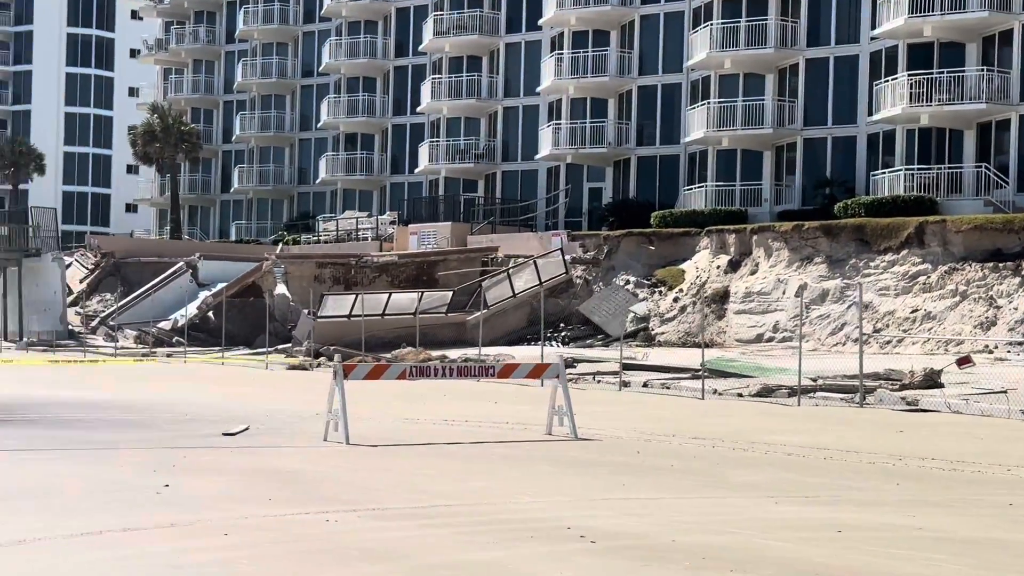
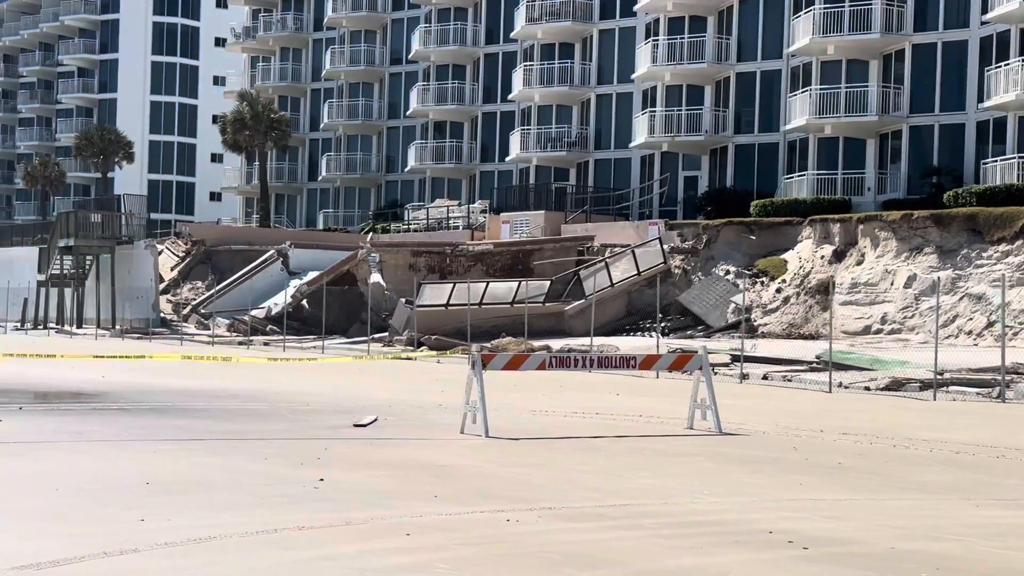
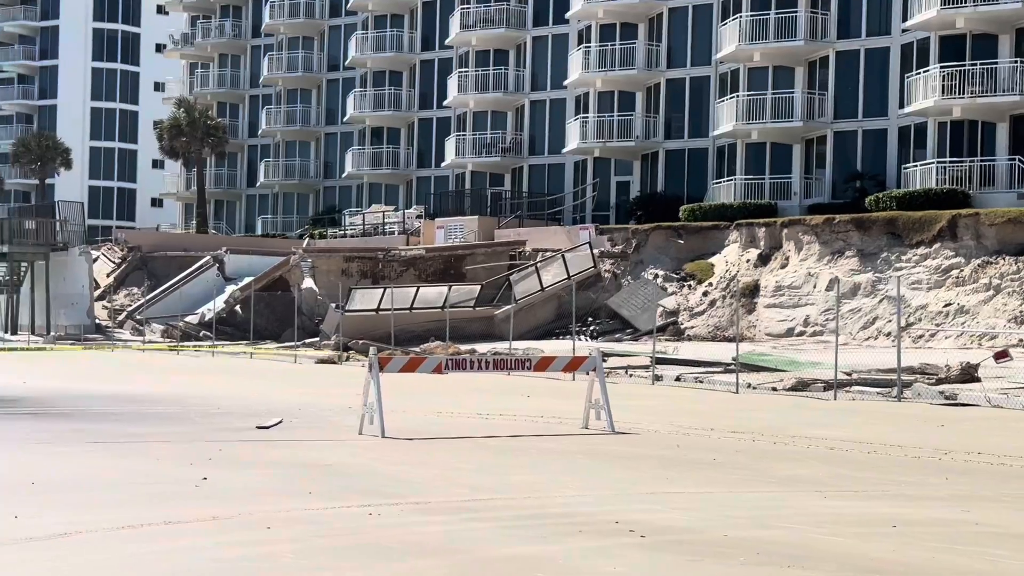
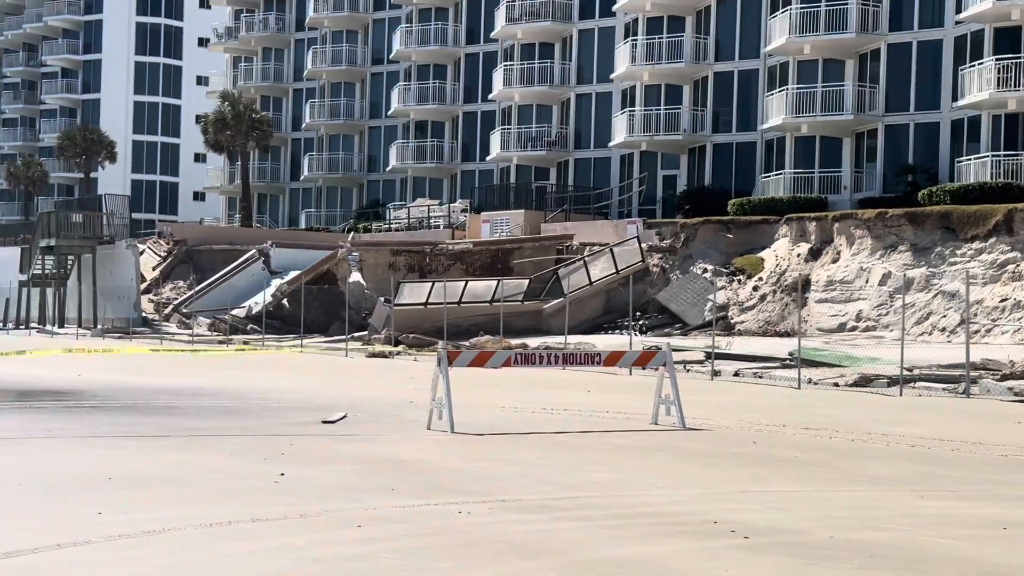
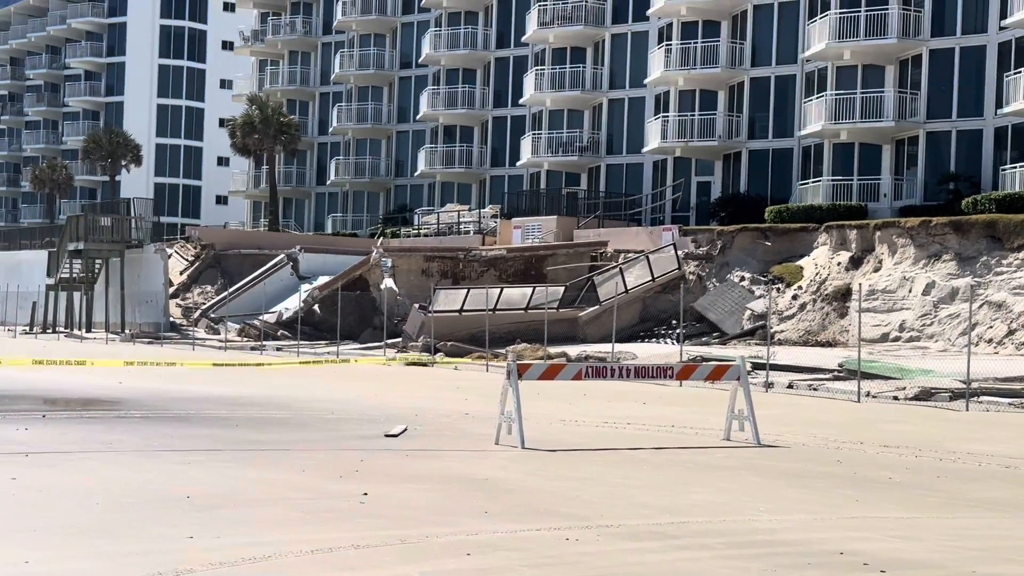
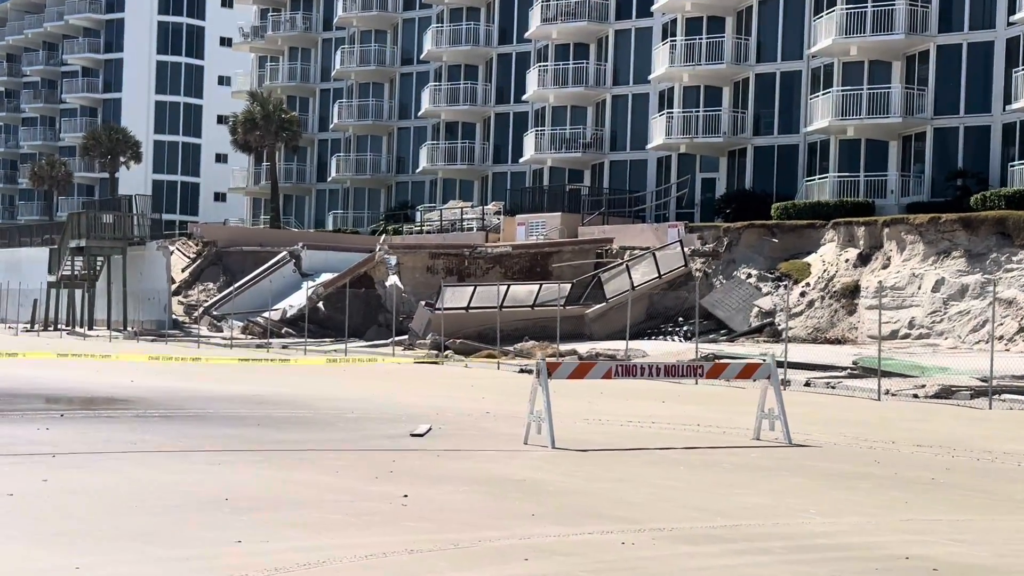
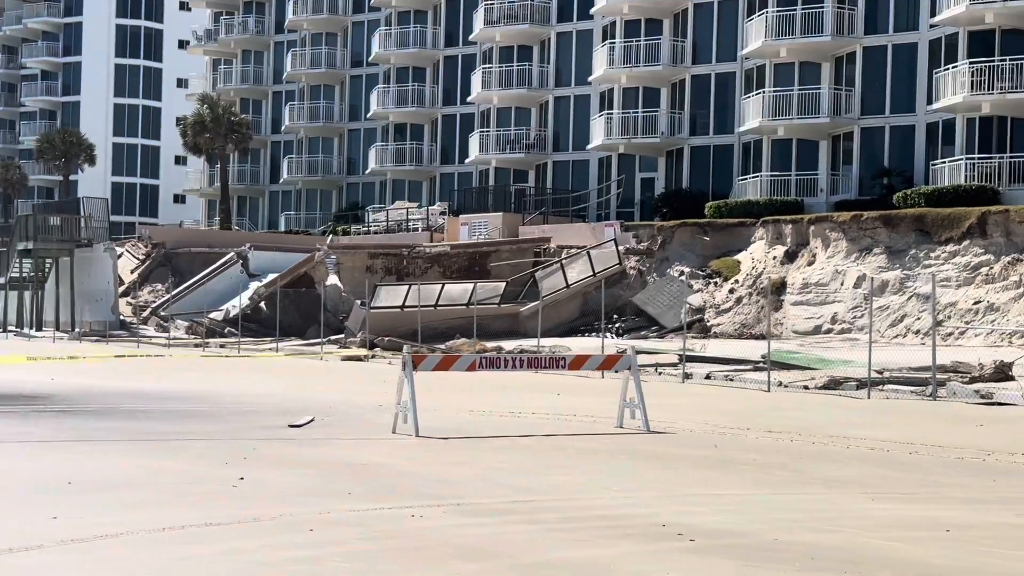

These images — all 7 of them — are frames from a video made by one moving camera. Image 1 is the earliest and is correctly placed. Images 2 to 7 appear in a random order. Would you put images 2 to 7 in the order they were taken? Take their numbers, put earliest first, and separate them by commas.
3, 7, 4, 2, 5, 6
